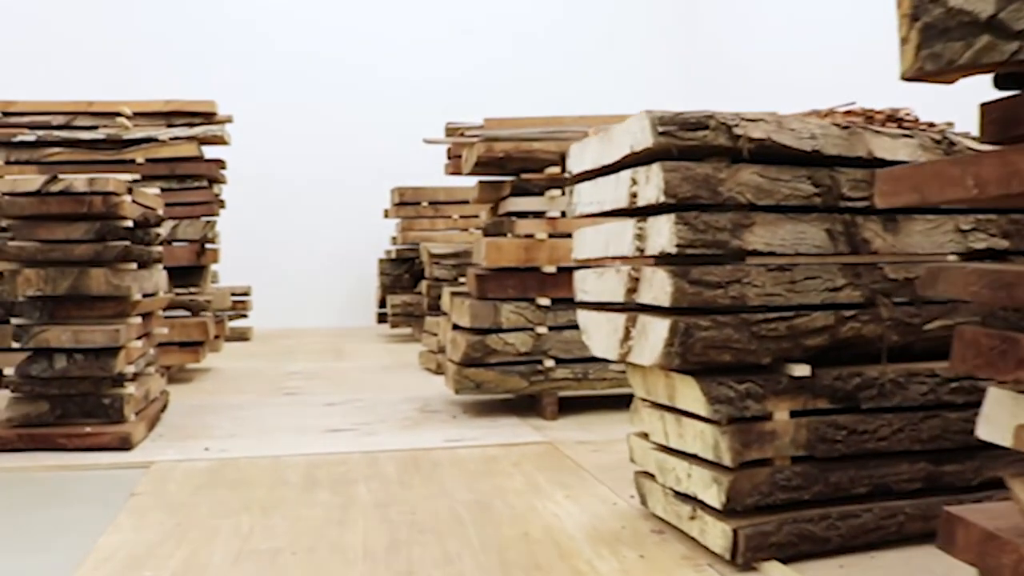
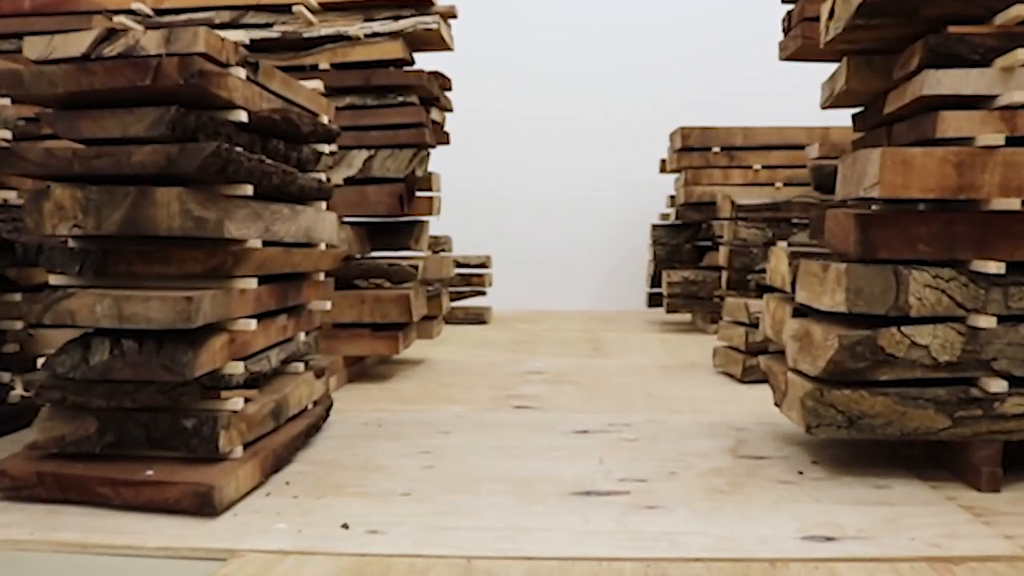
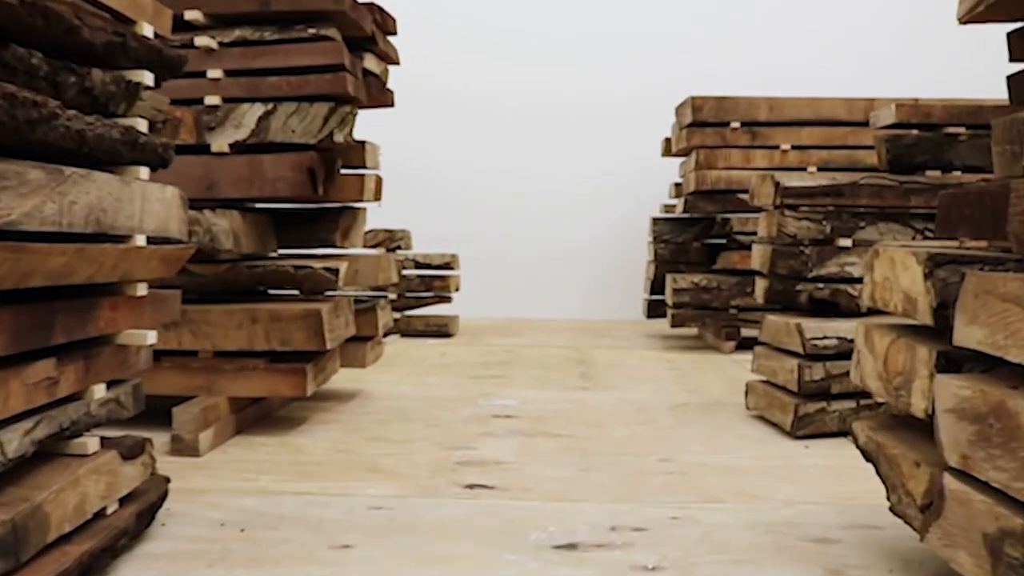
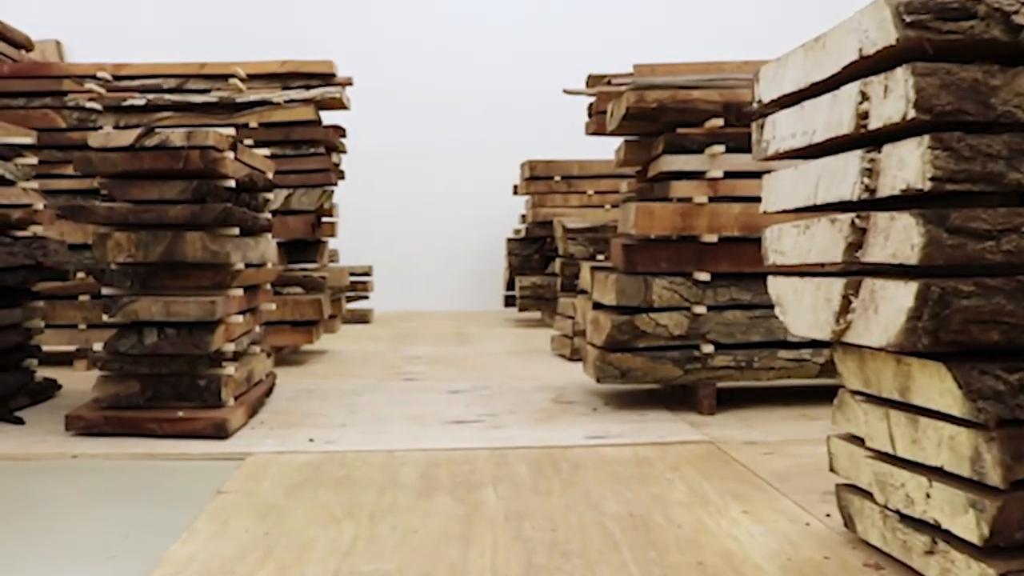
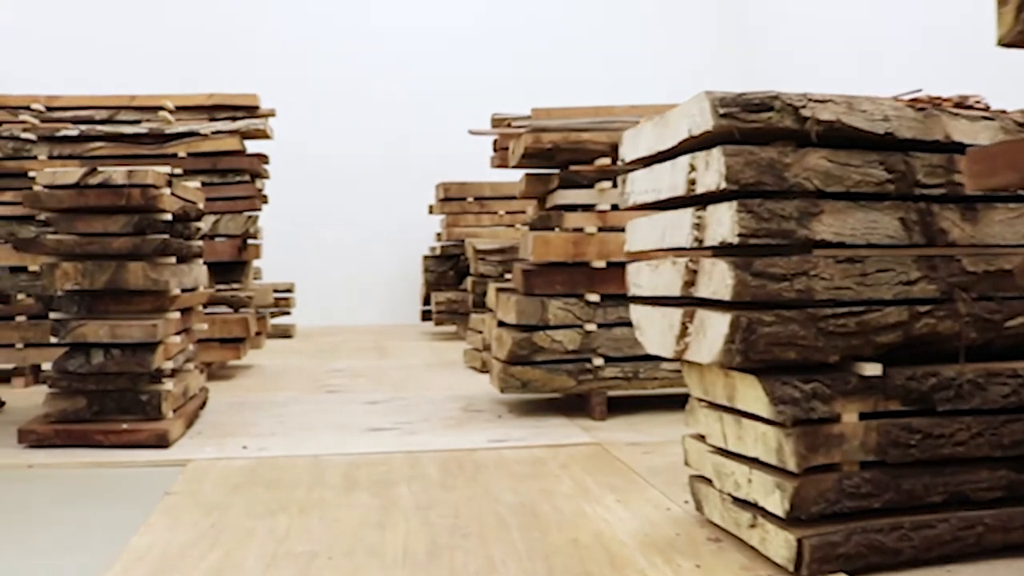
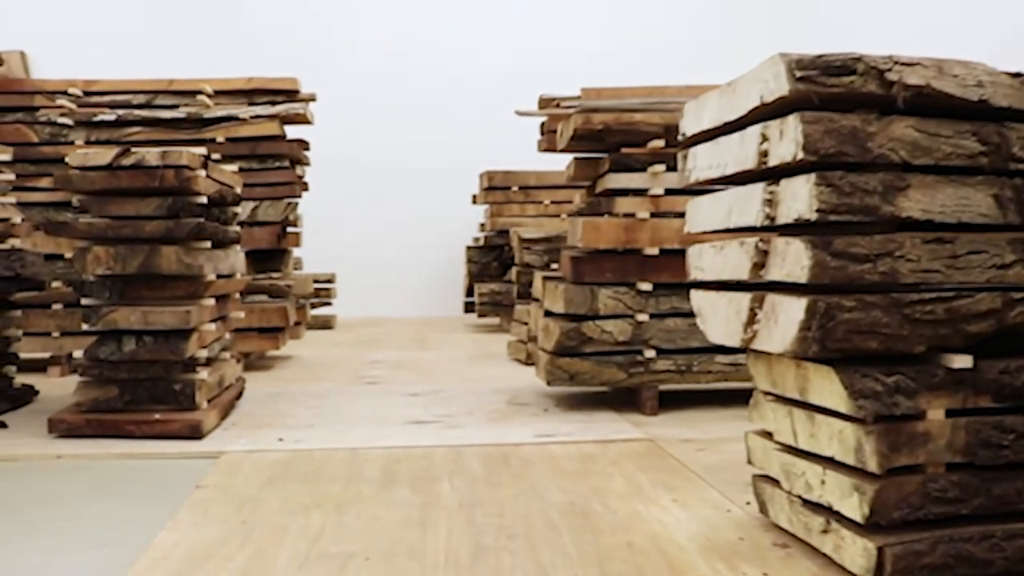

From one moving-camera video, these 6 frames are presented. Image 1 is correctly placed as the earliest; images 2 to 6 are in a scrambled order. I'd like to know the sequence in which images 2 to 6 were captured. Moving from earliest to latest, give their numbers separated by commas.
5, 6, 4, 2, 3
